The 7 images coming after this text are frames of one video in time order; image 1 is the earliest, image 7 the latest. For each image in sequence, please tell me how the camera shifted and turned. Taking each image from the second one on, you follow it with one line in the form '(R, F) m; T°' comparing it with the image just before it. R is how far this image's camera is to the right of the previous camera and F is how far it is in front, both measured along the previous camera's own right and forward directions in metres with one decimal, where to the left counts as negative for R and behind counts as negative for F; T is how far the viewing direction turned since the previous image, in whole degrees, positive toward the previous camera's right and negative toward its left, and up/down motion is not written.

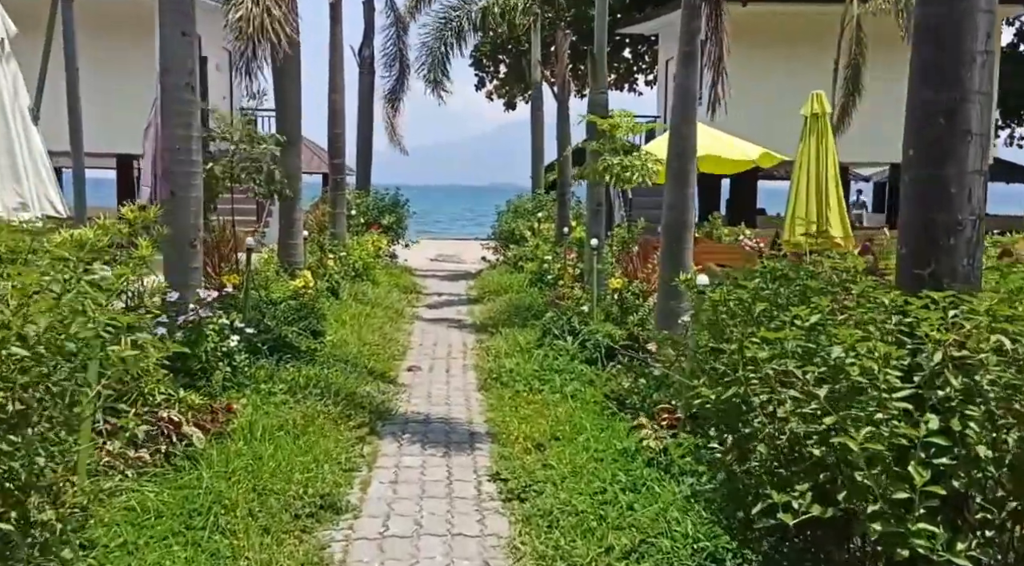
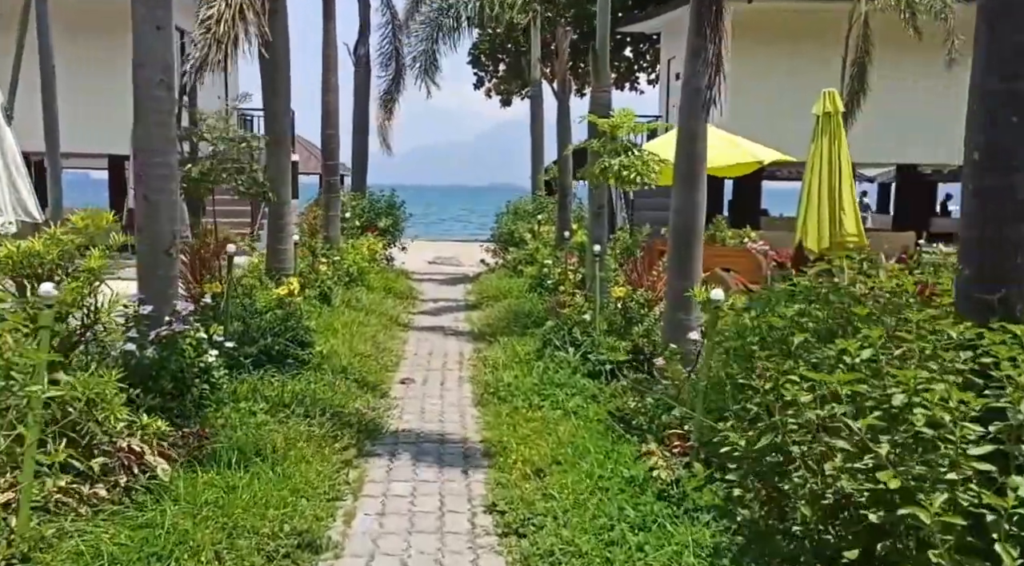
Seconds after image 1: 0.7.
(0.0, +0.4) m; 0°
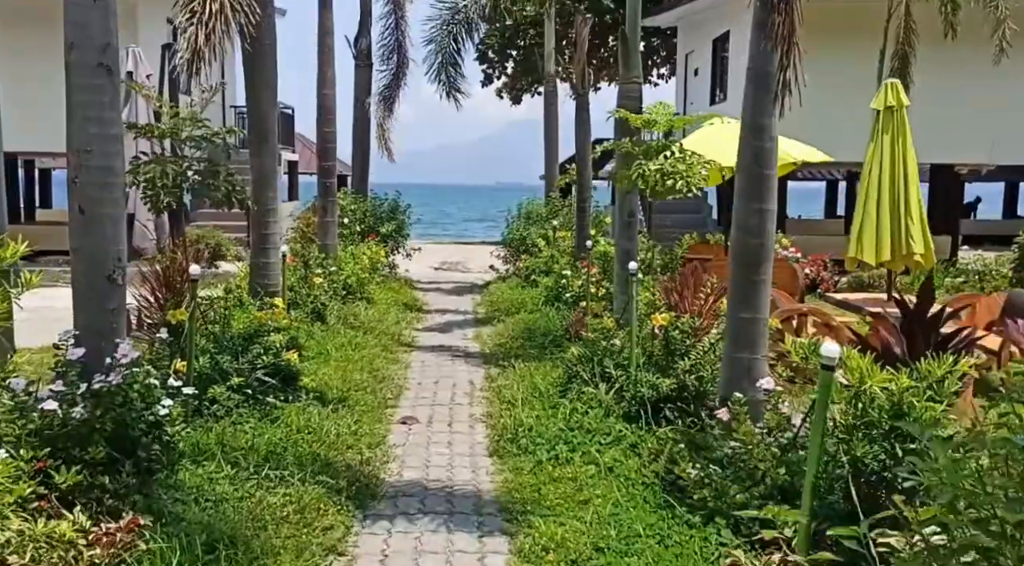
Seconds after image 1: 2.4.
(-0.1, +1.2) m; 0°
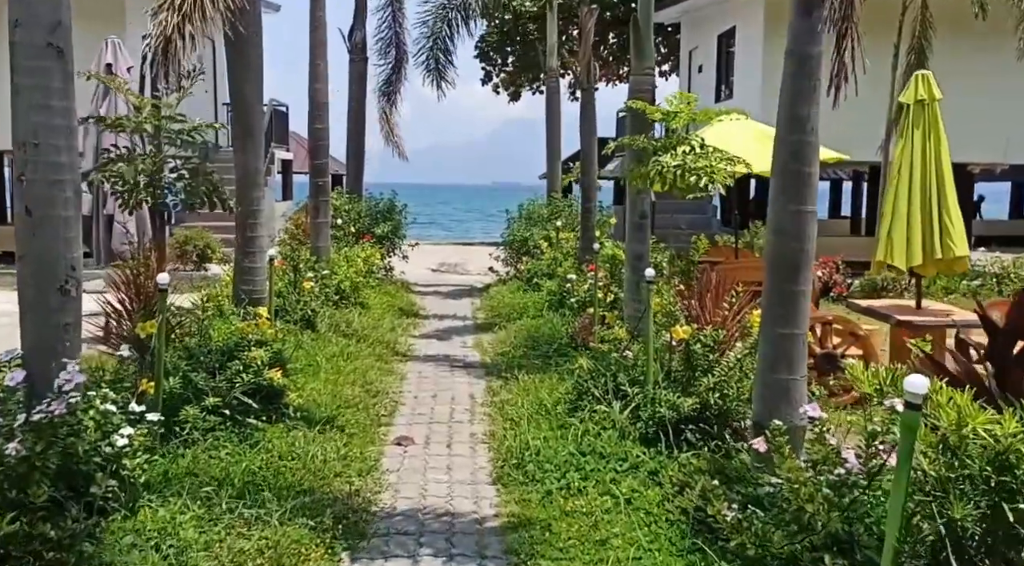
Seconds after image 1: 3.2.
(0.0, +0.6) m; 0°
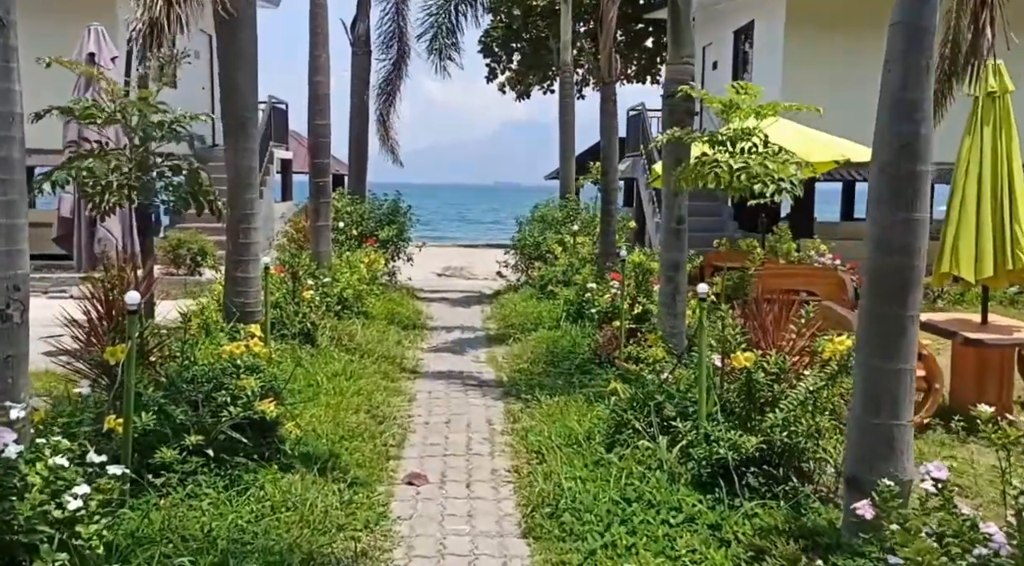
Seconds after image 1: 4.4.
(-0.2, +0.8) m; 0°
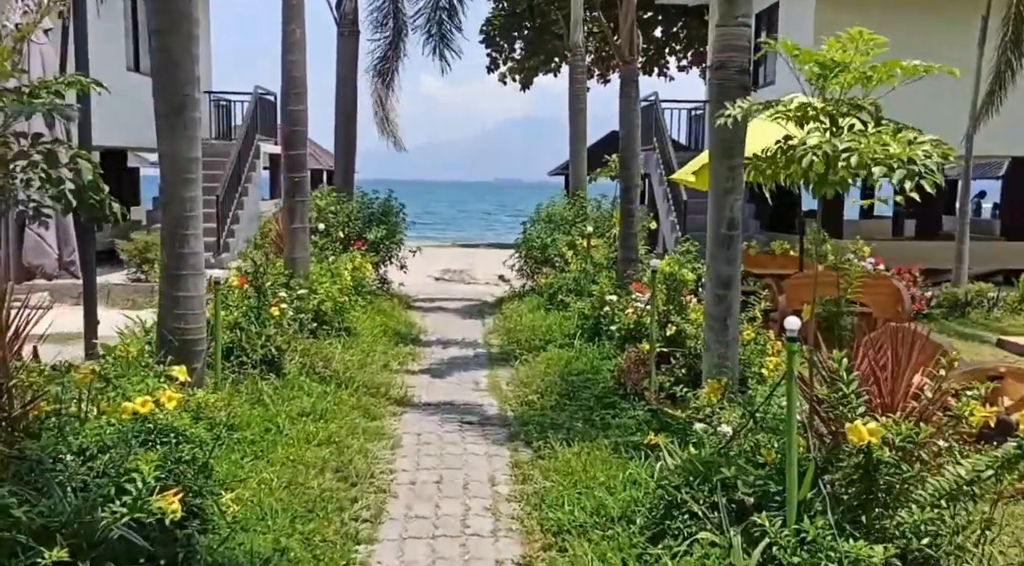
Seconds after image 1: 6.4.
(0.0, +1.5) m; 0°
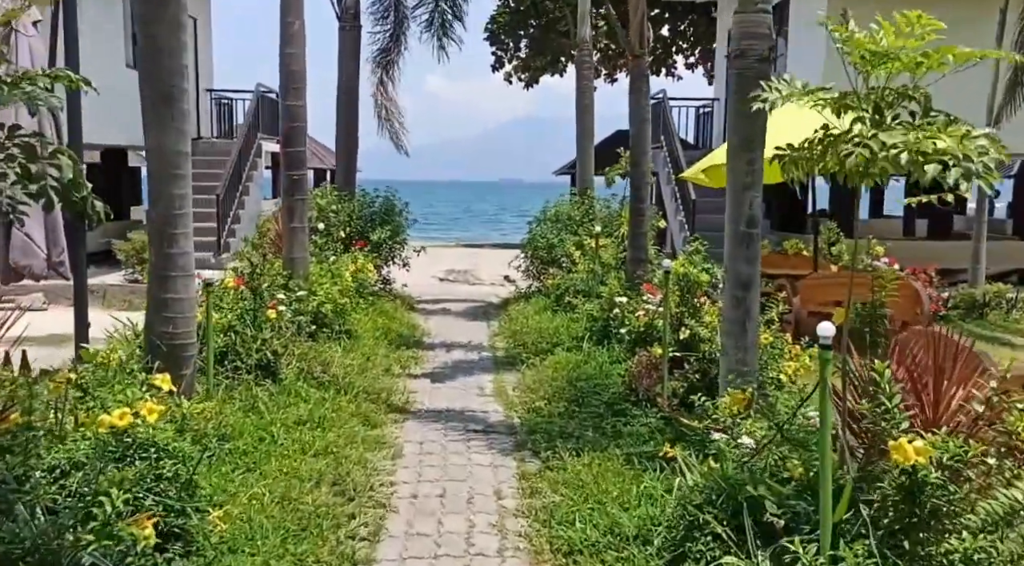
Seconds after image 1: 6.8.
(0.0, +0.3) m; 0°
